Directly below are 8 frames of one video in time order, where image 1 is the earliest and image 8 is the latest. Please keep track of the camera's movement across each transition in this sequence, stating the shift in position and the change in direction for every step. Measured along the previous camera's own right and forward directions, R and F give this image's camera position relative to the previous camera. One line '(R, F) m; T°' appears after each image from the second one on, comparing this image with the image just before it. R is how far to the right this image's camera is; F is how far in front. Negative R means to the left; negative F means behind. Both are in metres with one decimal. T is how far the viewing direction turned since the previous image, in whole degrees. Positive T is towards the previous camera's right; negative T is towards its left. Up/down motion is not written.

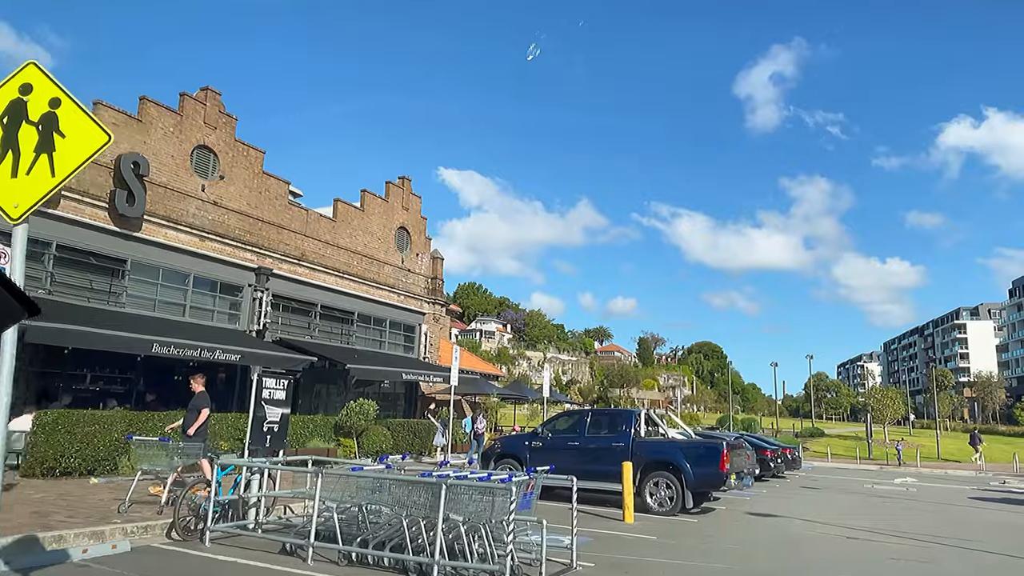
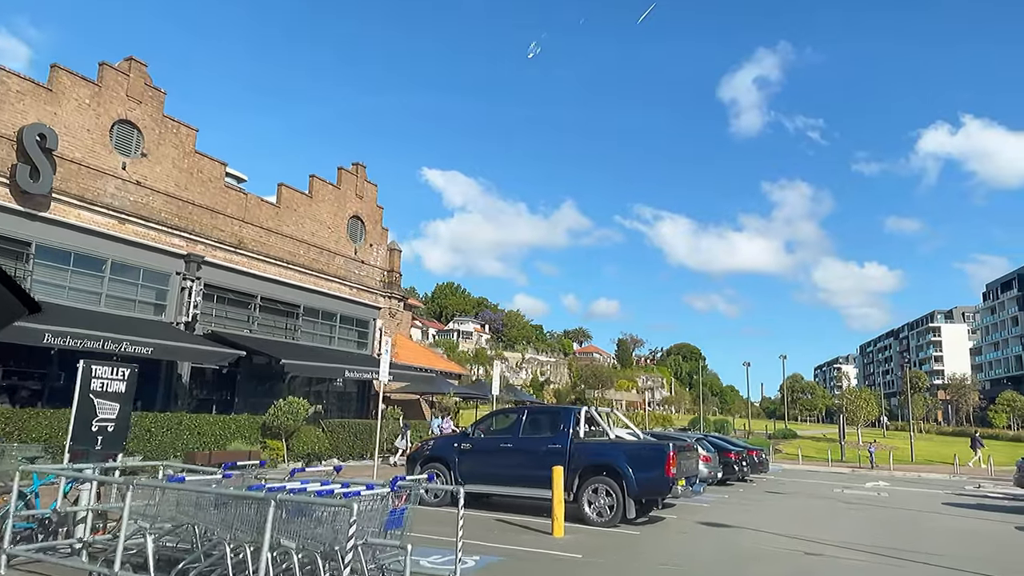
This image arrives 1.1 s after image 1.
(+0.8, +1.2) m; +2°
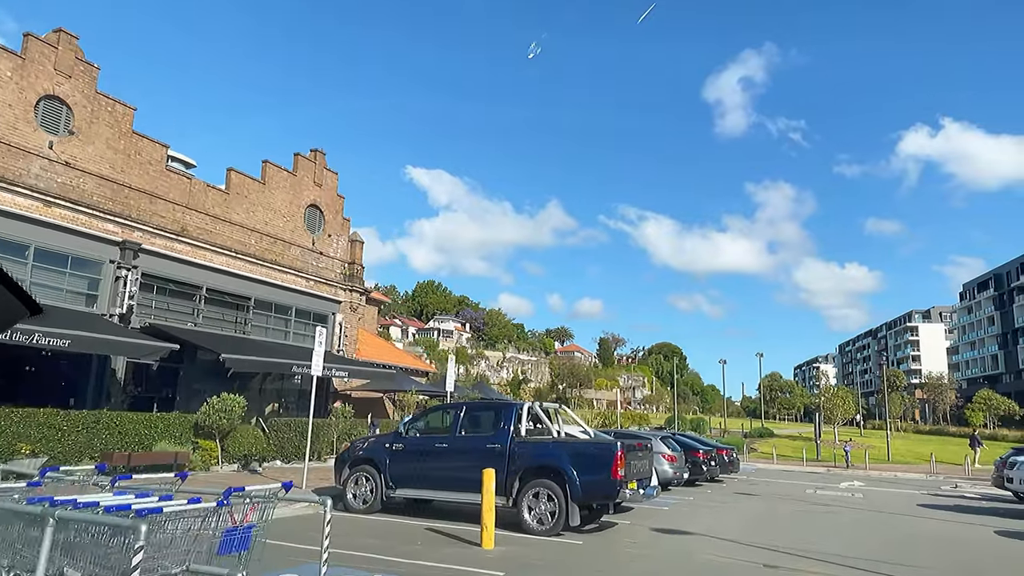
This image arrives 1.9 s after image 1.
(+0.6, +0.9) m; +1°
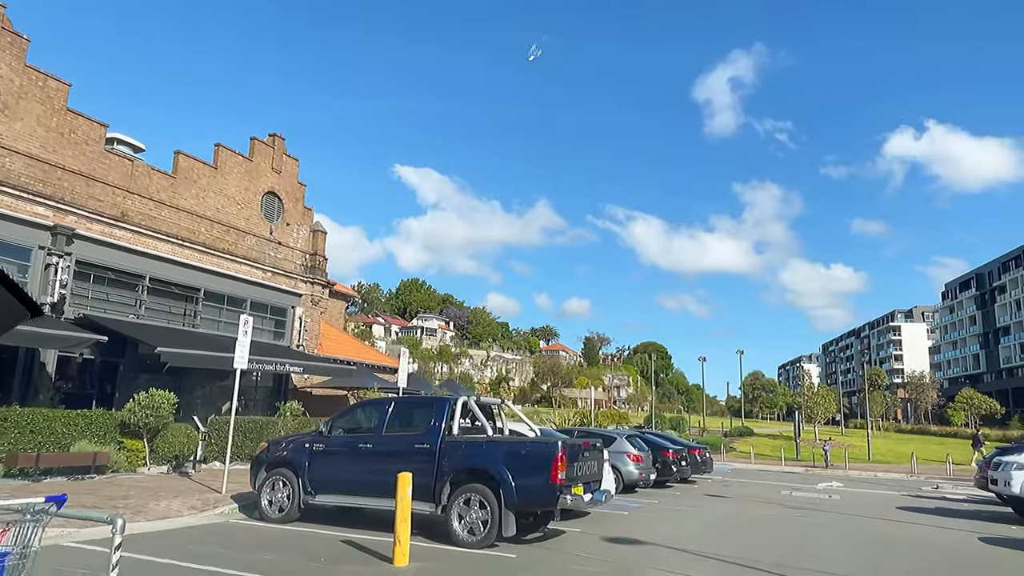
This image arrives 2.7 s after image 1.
(+0.6, +0.9) m; +1°
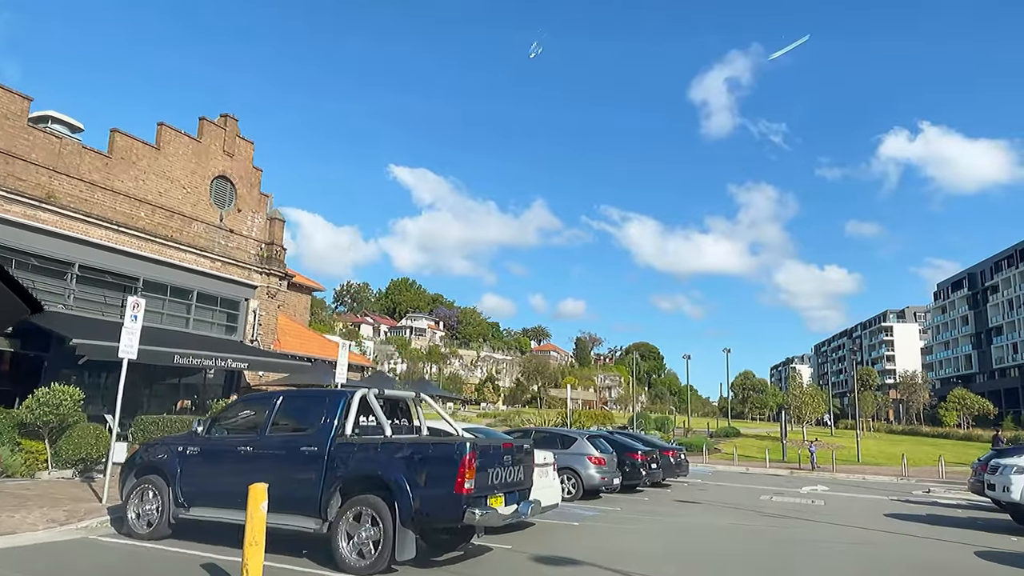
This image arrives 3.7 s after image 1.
(+0.8, +1.3) m; 0°
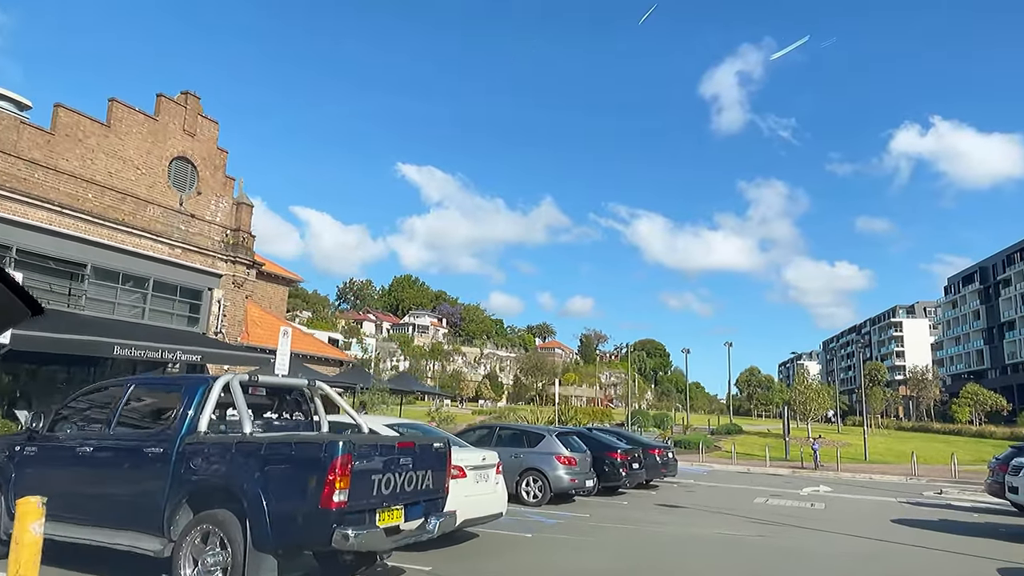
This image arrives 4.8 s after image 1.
(+0.8, +1.3) m; -1°
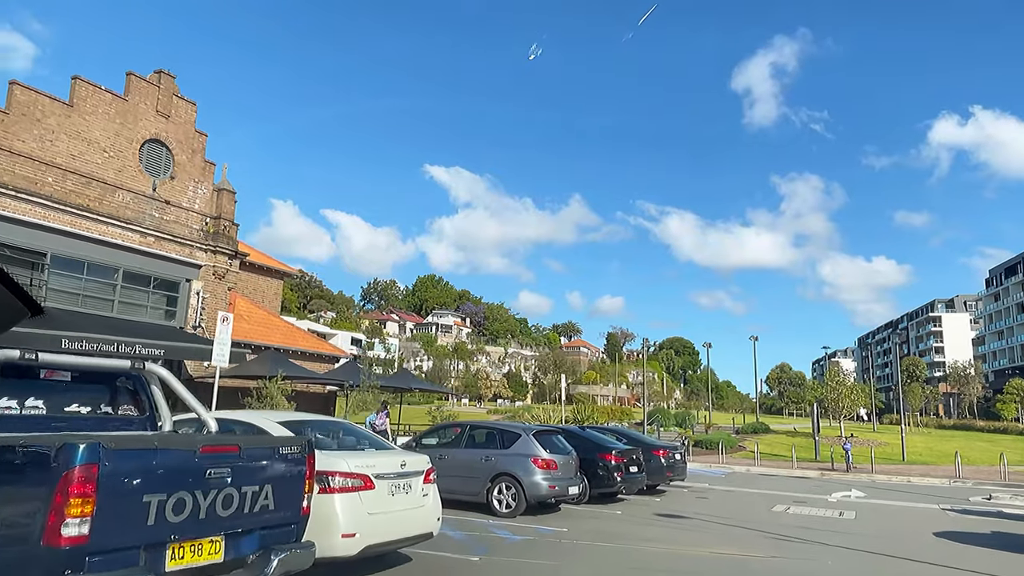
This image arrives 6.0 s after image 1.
(+0.8, +1.5) m; -2°
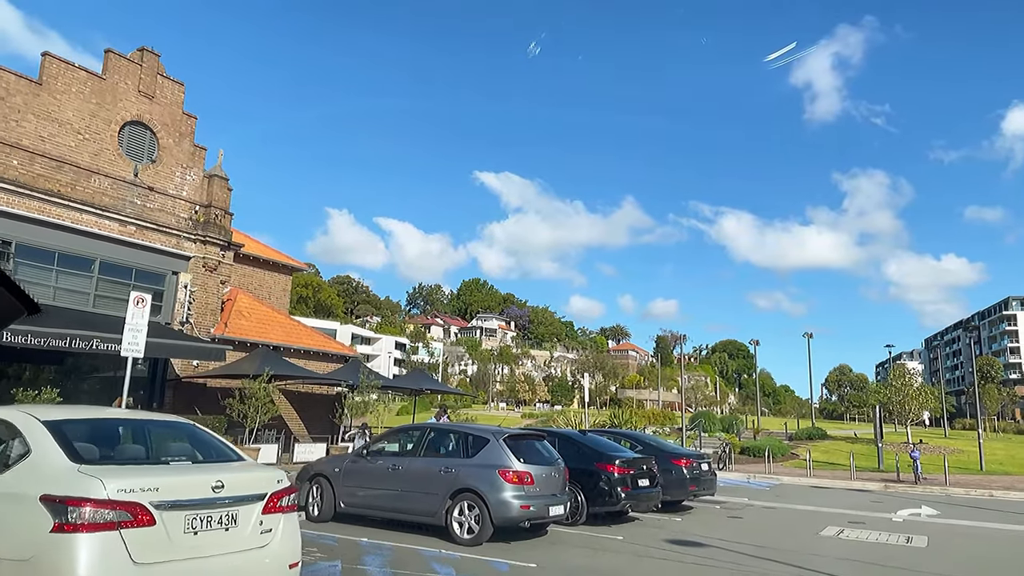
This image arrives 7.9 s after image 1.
(+0.9, +1.9) m; -4°
